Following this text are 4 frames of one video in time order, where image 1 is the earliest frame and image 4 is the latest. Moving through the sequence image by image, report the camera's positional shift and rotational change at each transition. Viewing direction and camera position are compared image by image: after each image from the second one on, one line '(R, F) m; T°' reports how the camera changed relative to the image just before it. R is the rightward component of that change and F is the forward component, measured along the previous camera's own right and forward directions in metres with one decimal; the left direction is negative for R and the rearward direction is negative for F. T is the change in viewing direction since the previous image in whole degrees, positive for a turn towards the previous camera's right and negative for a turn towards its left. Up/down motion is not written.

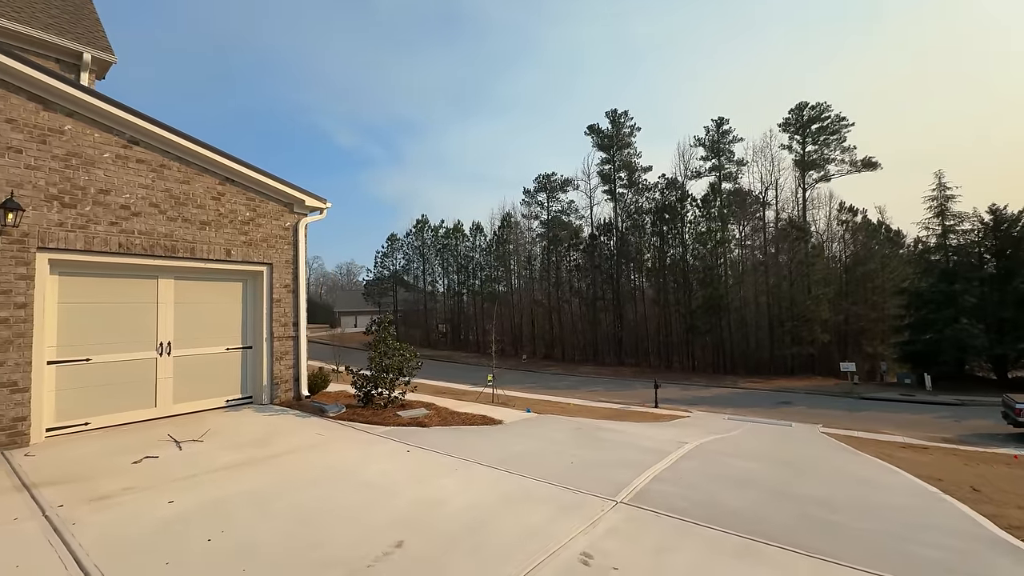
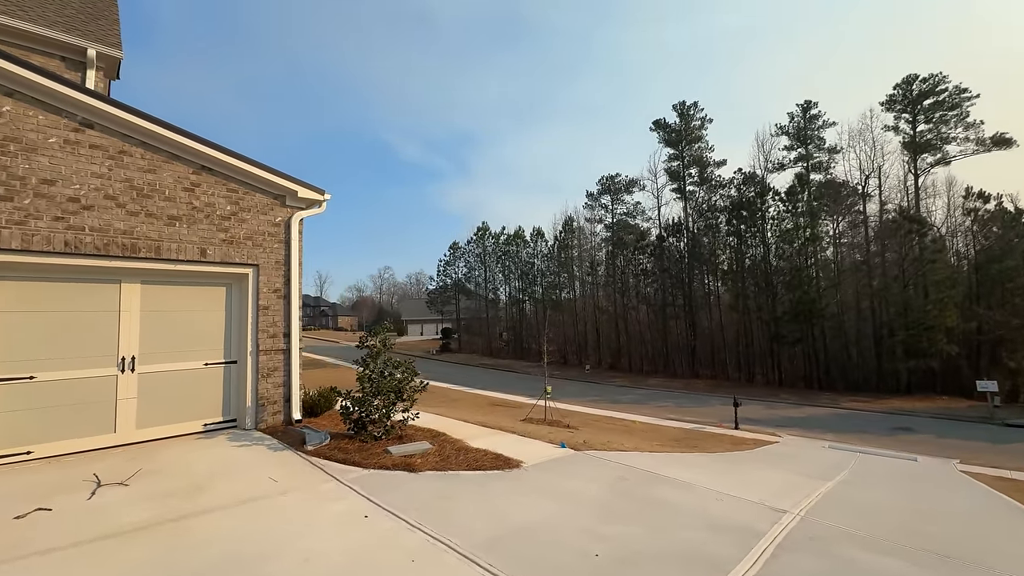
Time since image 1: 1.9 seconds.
(+0.5, +1.6) m; -9°
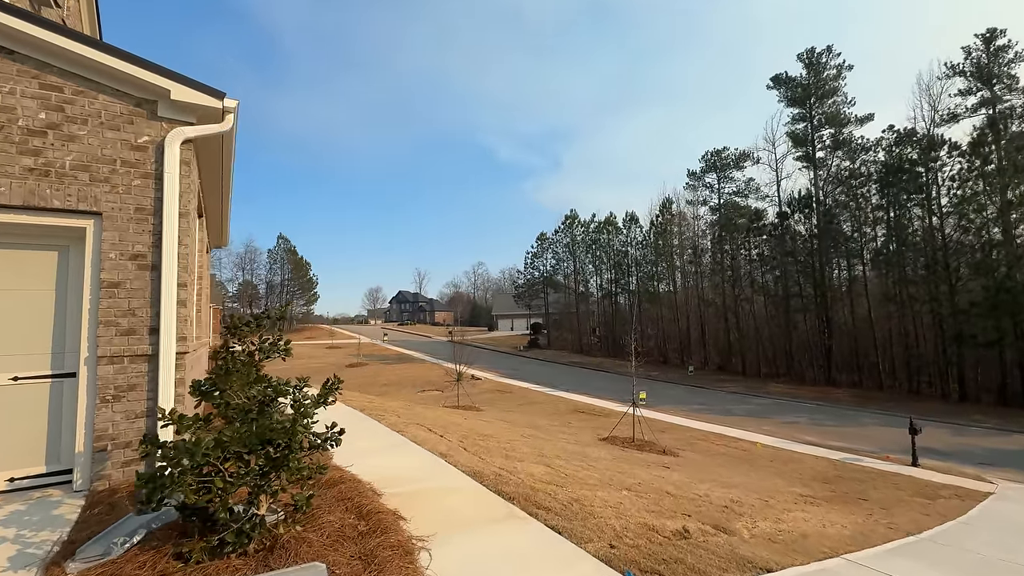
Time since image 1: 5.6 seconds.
(+0.6, +3.3) m; -12°
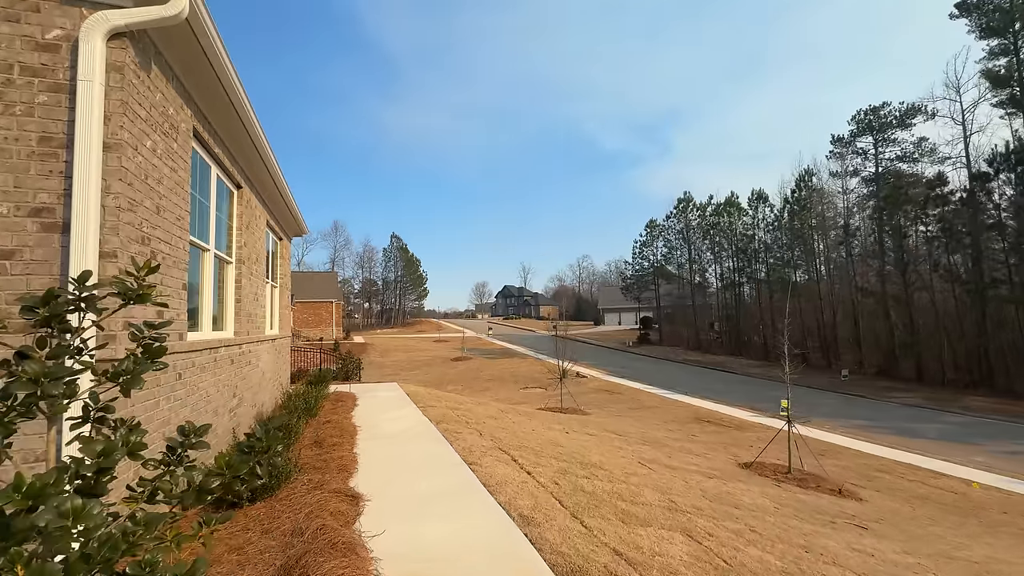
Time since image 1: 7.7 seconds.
(-0.1, +2.0) m; -13°
